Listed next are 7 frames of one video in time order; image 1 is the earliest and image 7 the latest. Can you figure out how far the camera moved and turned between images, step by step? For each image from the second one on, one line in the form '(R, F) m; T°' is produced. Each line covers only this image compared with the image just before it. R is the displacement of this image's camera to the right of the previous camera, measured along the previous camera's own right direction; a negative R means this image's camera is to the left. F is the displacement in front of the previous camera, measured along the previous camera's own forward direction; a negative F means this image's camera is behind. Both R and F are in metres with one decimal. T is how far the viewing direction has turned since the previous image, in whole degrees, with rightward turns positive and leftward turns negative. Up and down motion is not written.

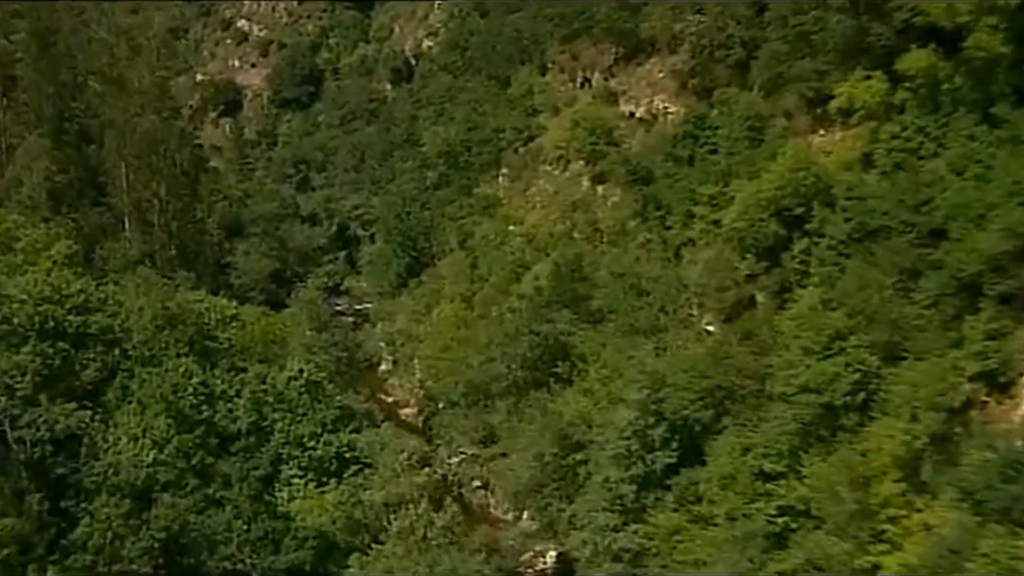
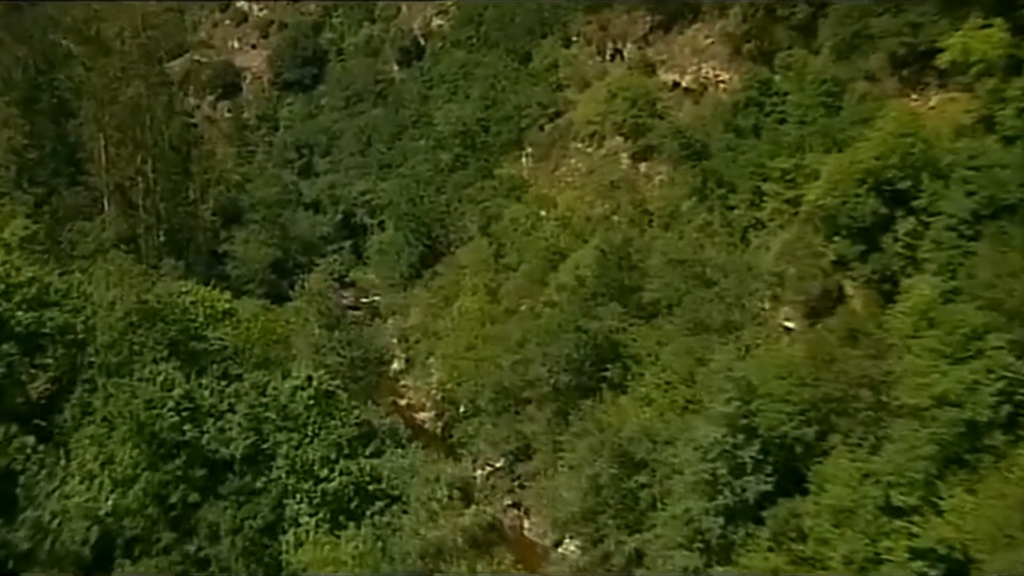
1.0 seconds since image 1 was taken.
(-0.4, +3.5) m; 0°
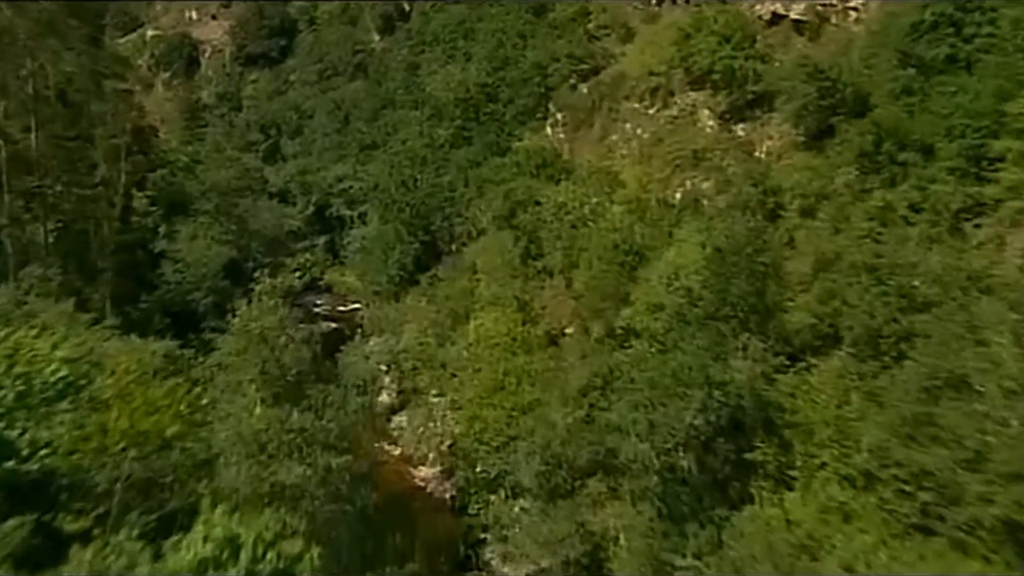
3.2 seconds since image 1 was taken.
(-0.7, +8.2) m; +1°
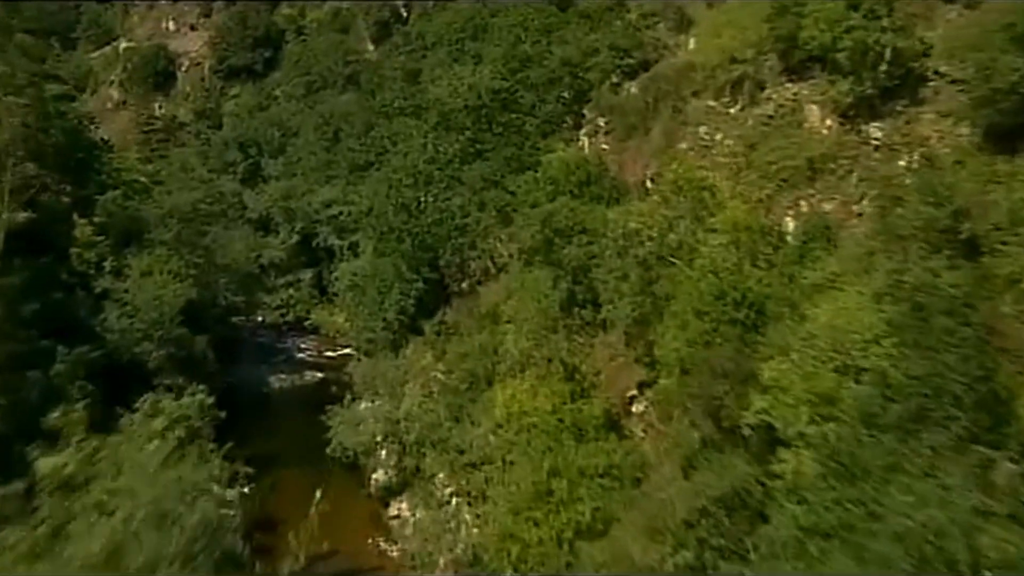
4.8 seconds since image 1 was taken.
(-0.4, +5.4) m; 0°
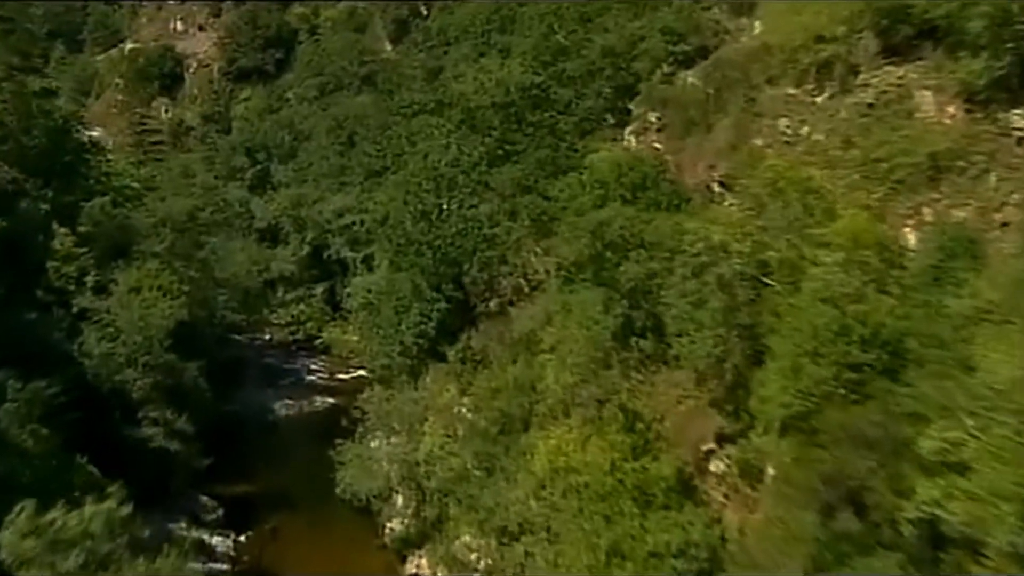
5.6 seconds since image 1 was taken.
(-0.2, +2.8) m; -1°
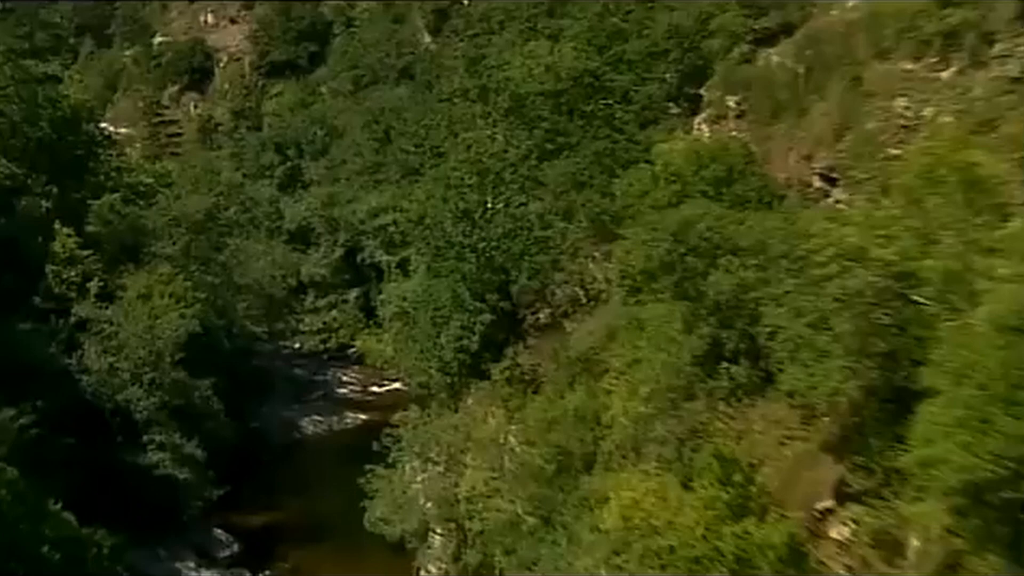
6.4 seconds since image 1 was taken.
(-0.1, +2.3) m; -1°
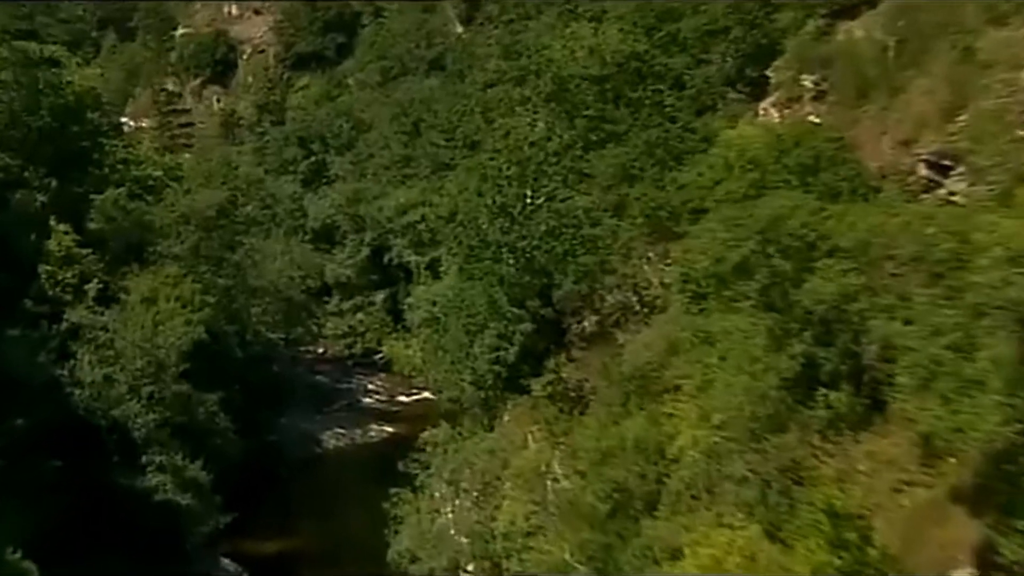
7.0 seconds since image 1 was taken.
(-0.1, +1.9) m; -1°
